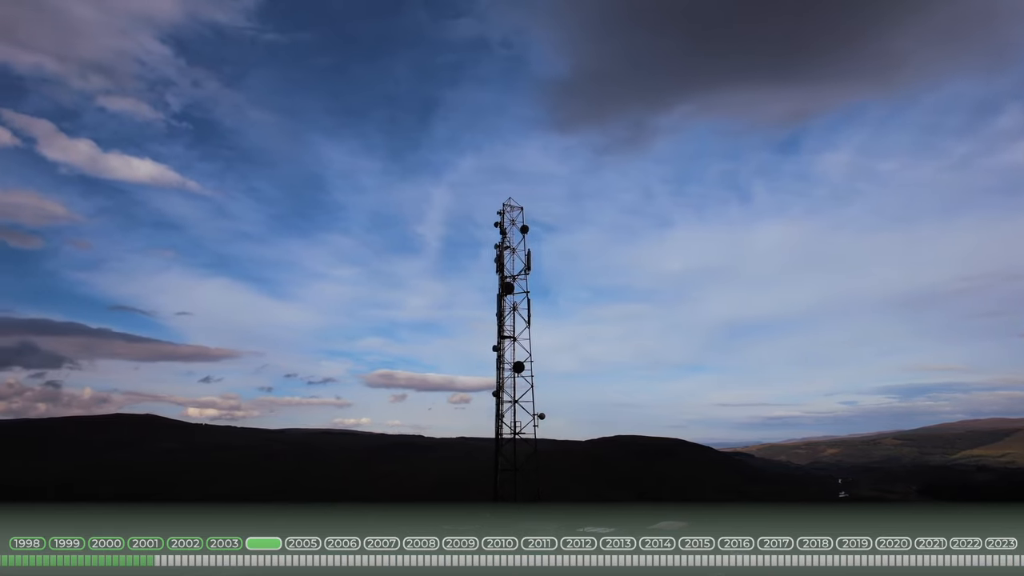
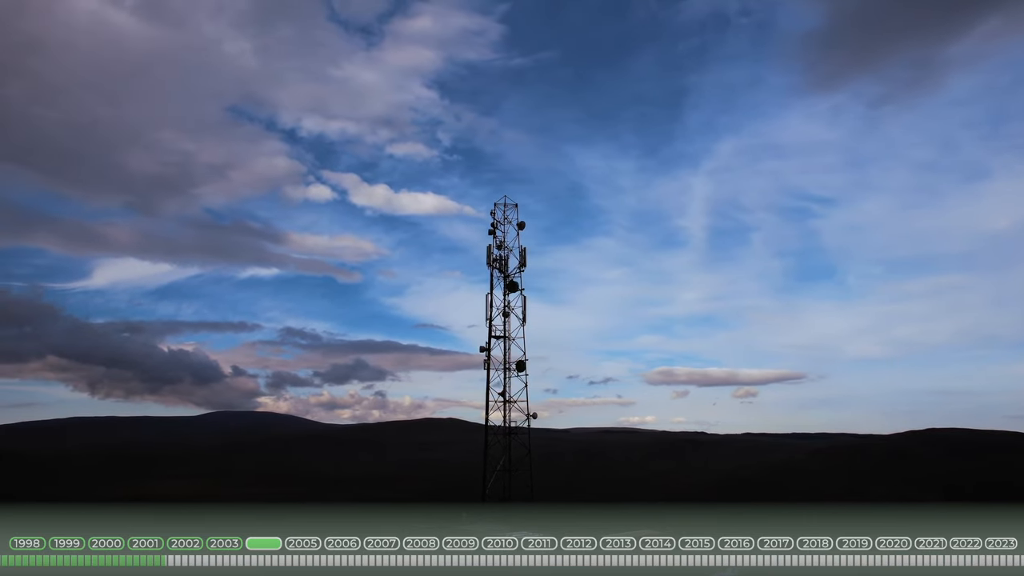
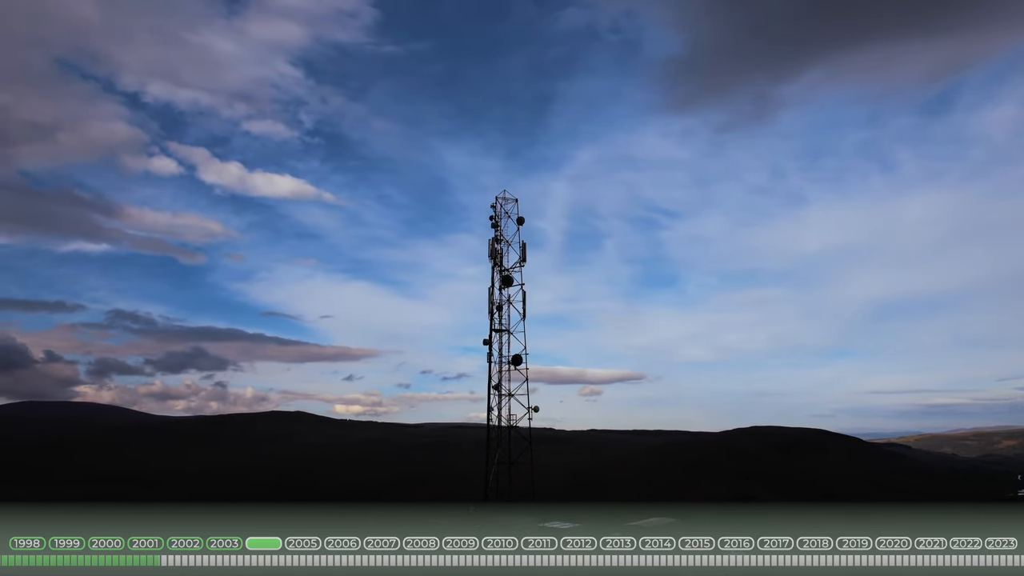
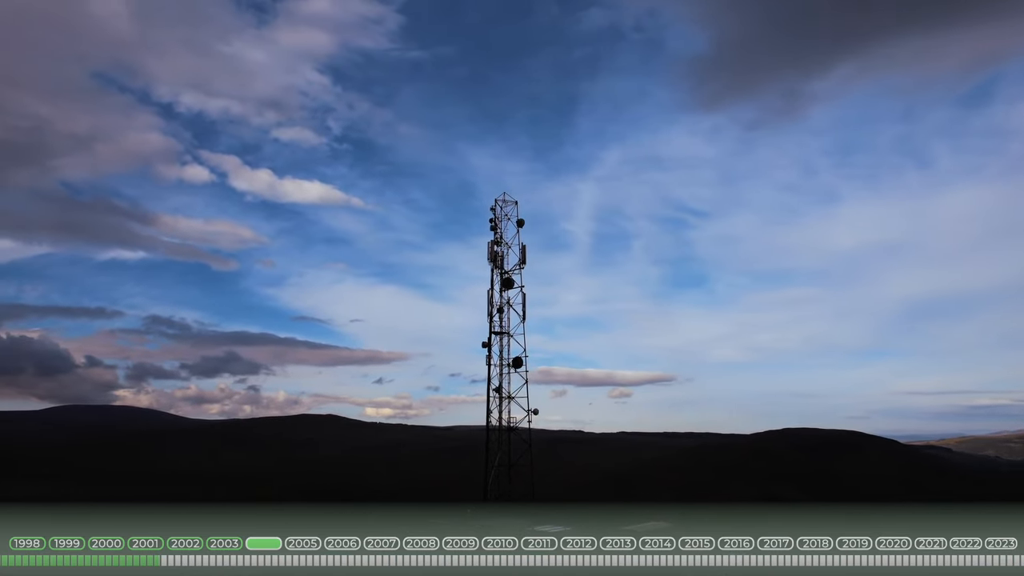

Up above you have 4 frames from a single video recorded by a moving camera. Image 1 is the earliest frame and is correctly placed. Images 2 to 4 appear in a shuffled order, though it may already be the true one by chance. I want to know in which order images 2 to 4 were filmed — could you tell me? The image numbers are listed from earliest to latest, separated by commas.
3, 4, 2
